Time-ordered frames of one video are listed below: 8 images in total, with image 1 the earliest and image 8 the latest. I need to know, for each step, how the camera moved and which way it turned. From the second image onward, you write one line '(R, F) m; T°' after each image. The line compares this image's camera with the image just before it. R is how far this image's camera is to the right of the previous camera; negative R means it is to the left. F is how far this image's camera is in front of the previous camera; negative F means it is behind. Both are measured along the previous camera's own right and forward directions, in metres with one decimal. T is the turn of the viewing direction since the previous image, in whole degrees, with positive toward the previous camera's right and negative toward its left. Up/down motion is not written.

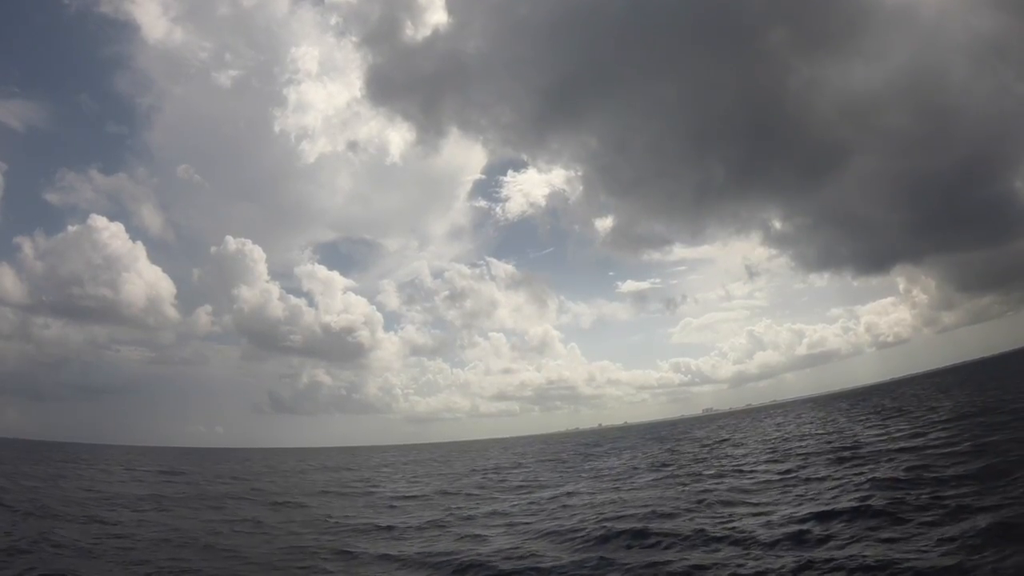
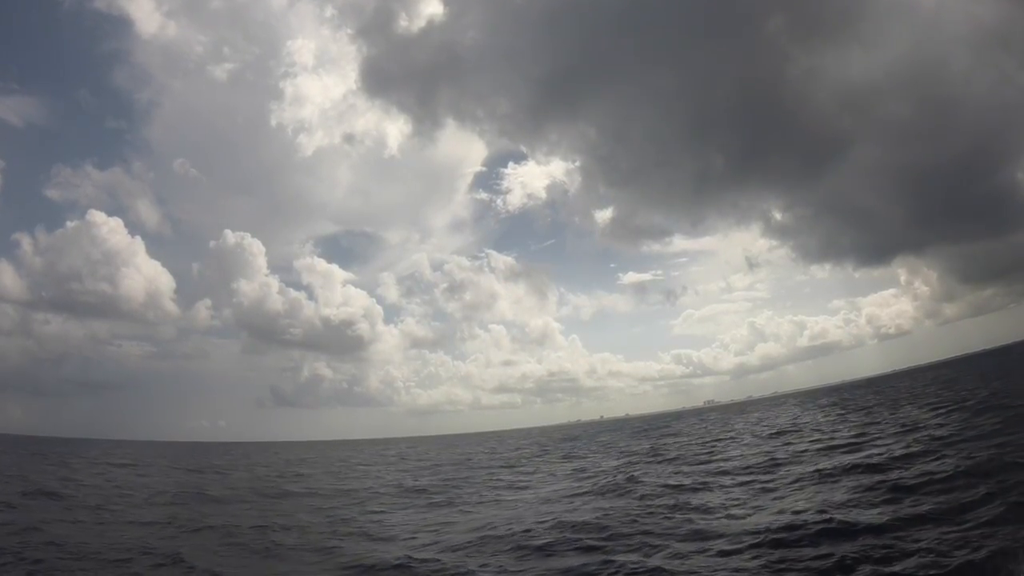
(-5.3, -3.8) m; 0°
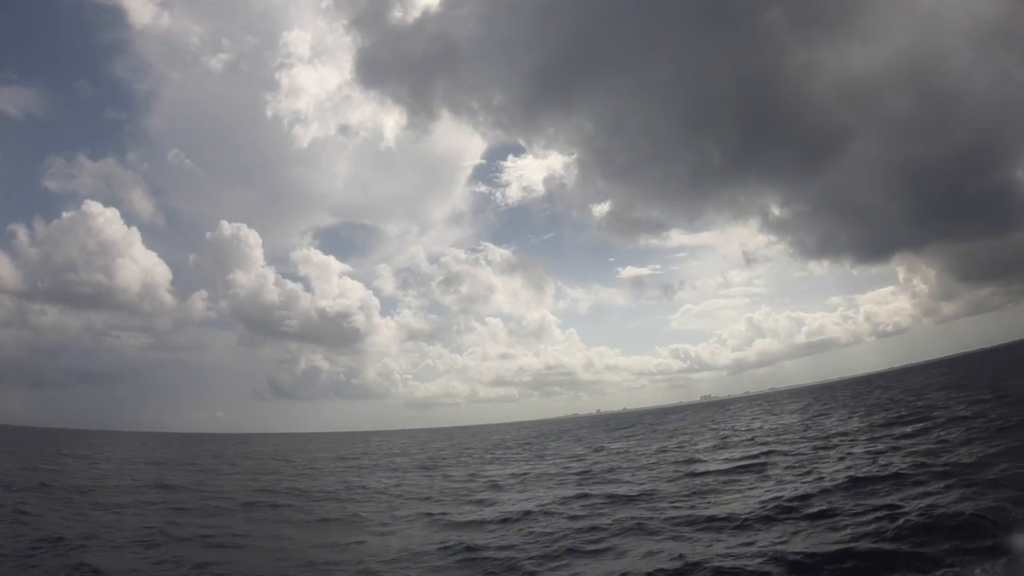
(-2.6, -1.3) m; 0°
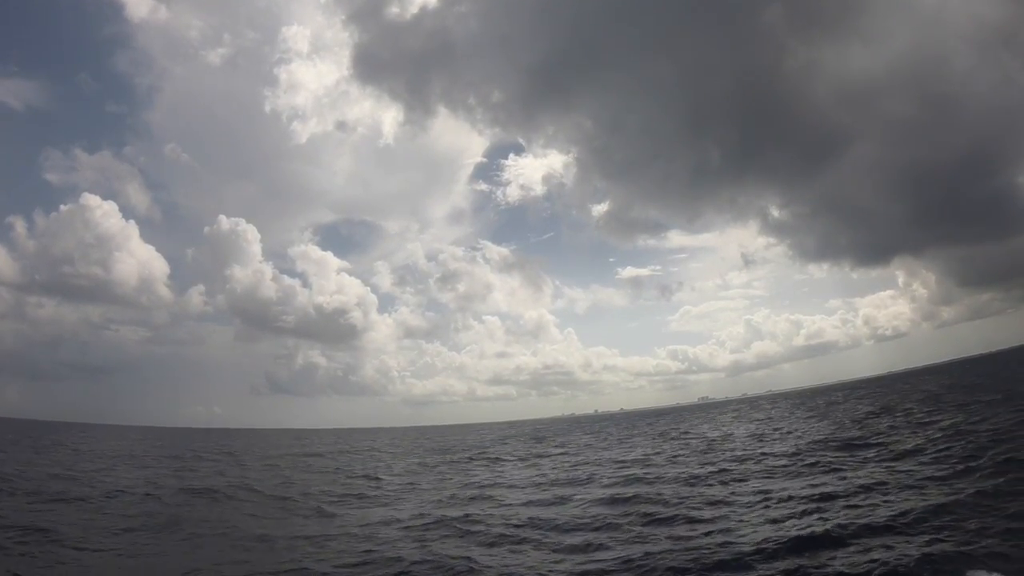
(+0.6, +1.1) m; 0°
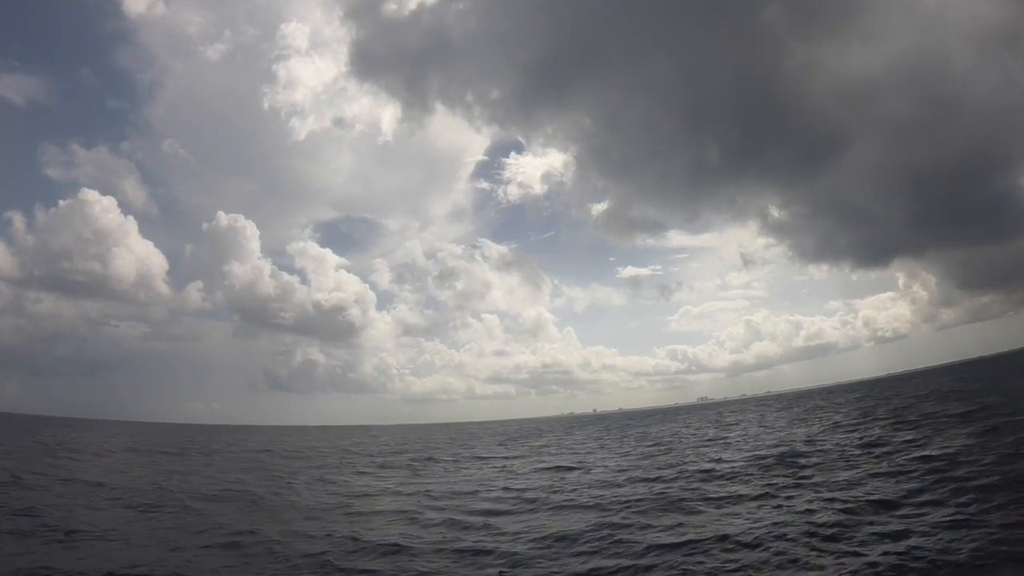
(+0.6, +0.8) m; 0°
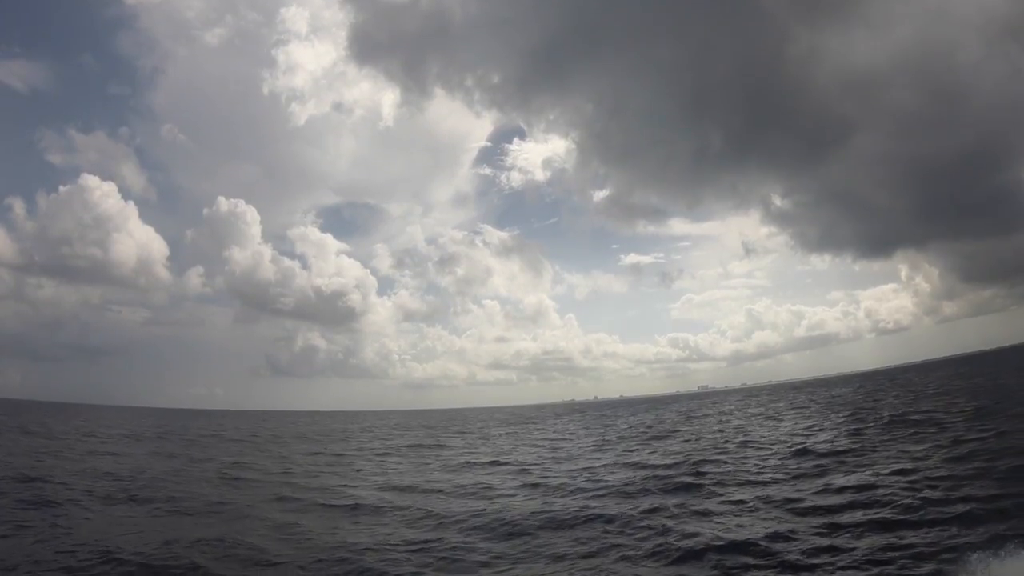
(+0.1, +1.9) m; 0°
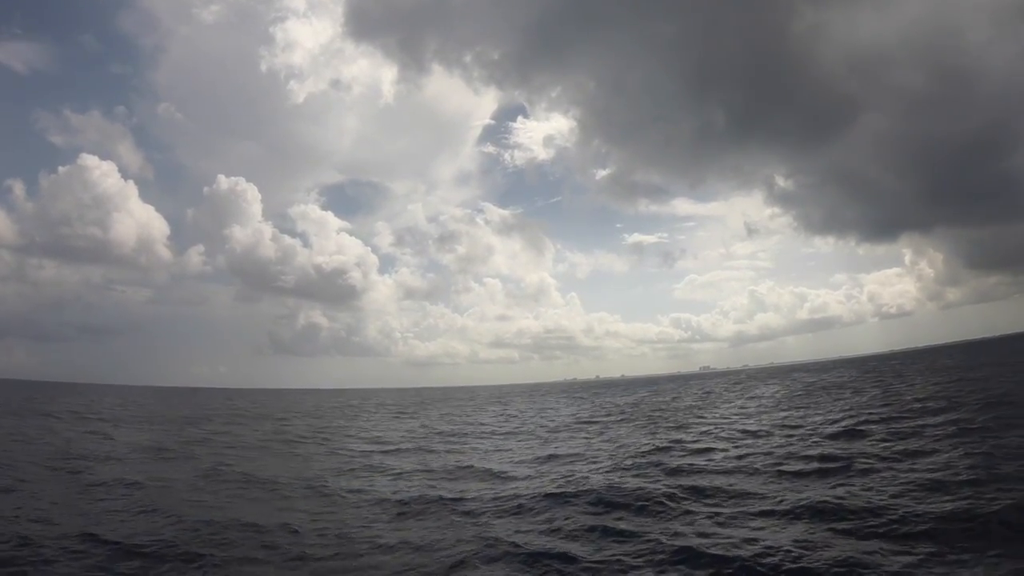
(-3.0, +4.5) m; 0°
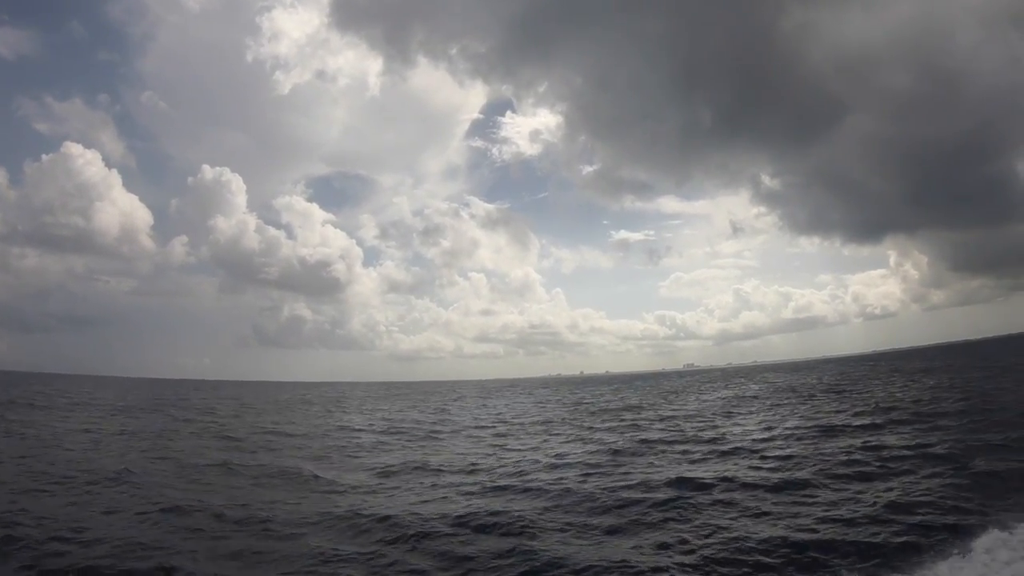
(+0.6, +6.1) m; +2°
